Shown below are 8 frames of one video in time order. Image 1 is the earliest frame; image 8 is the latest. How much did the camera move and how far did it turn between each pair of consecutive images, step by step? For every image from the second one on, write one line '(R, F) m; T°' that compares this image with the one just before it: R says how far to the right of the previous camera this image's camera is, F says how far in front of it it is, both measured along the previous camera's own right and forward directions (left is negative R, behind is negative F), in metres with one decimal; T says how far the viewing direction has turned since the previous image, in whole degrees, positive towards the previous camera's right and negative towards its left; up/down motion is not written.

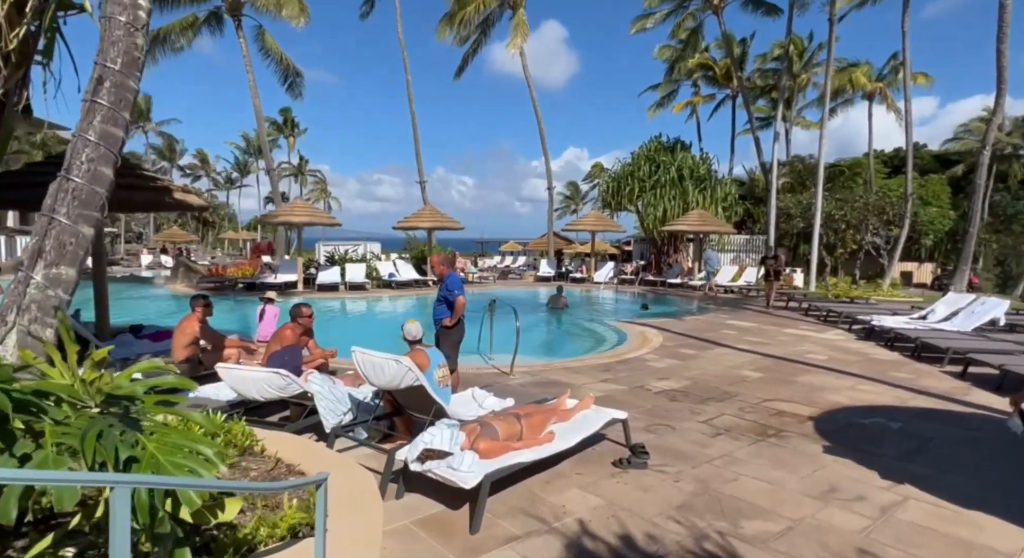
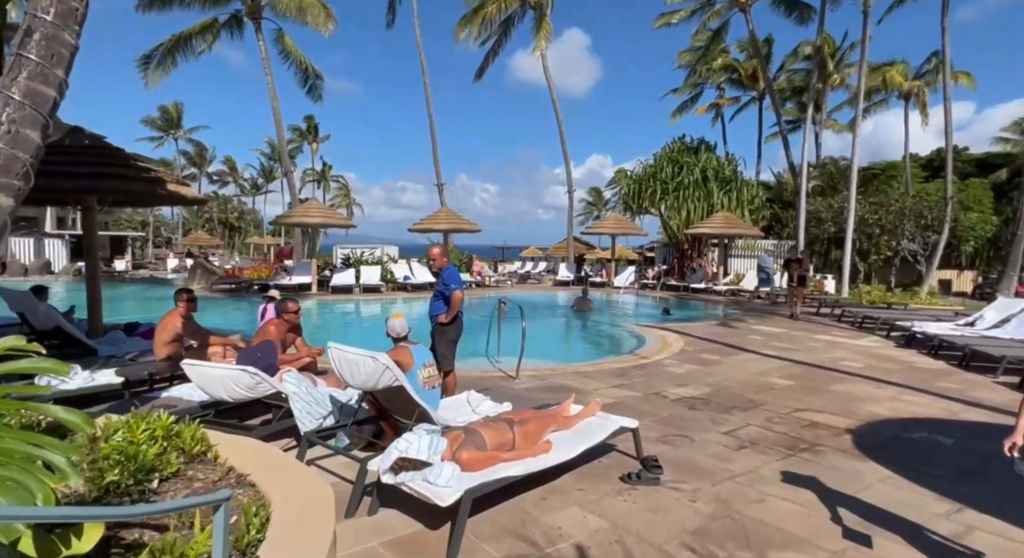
(+0.2, +0.4) m; -2°
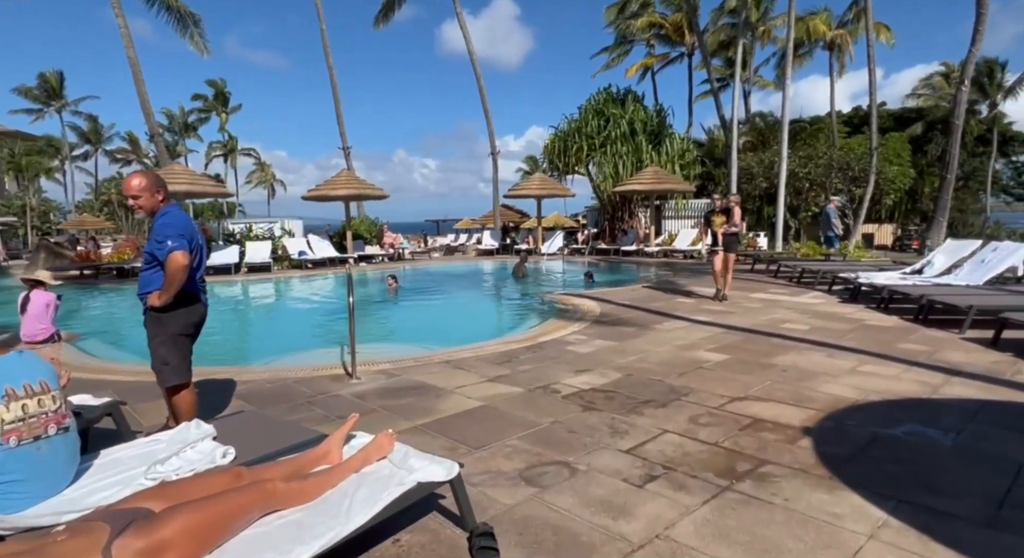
(+0.9, +1.7) m; +5°
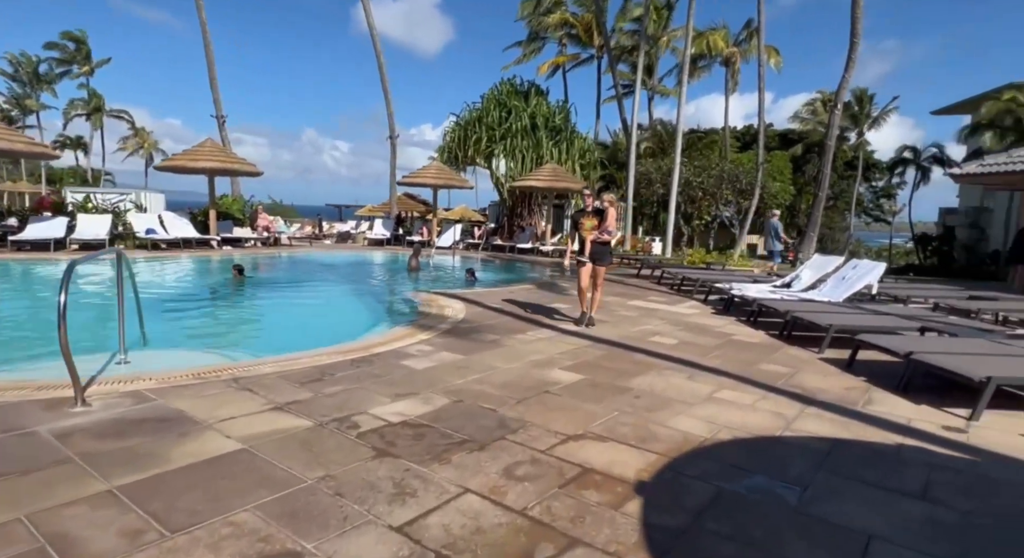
(+0.6, +0.8) m; +9°
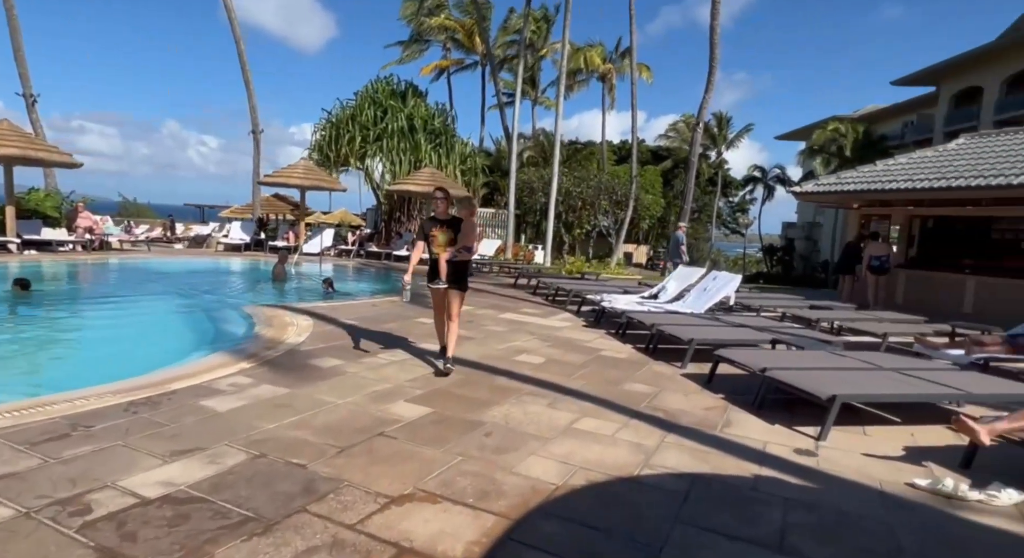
(+0.3, +0.6) m; +11°
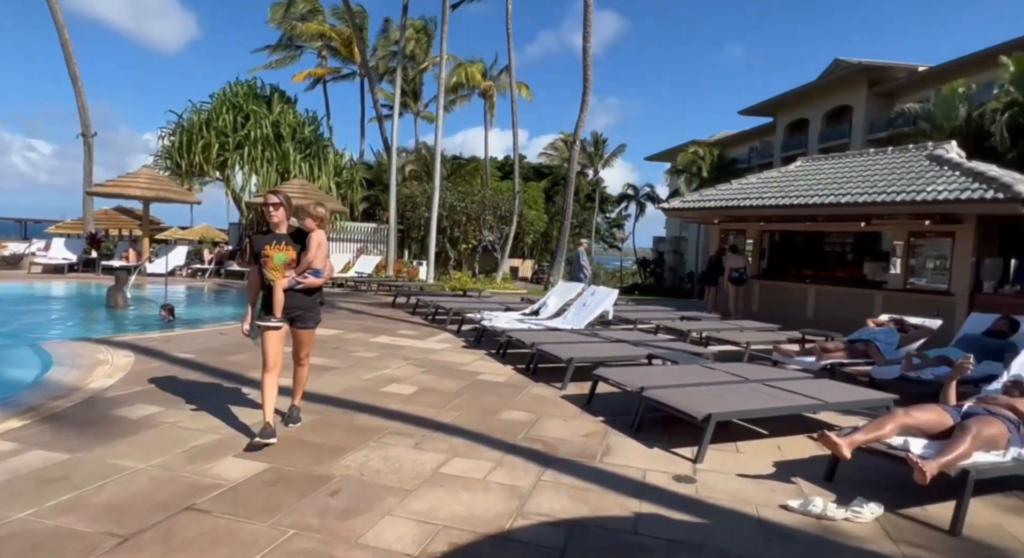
(+0.2, +0.5) m; +11°
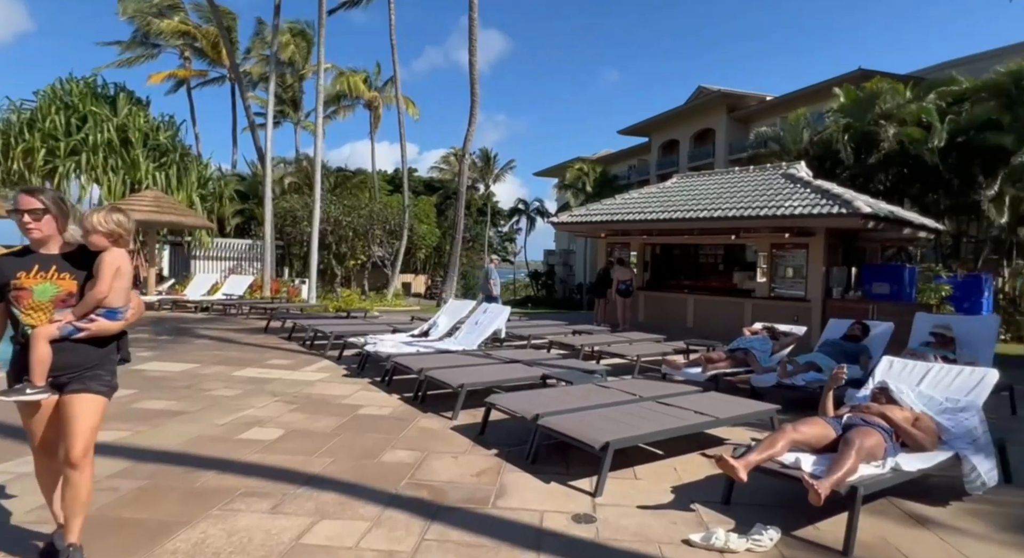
(+0.1, +0.5) m; +10°
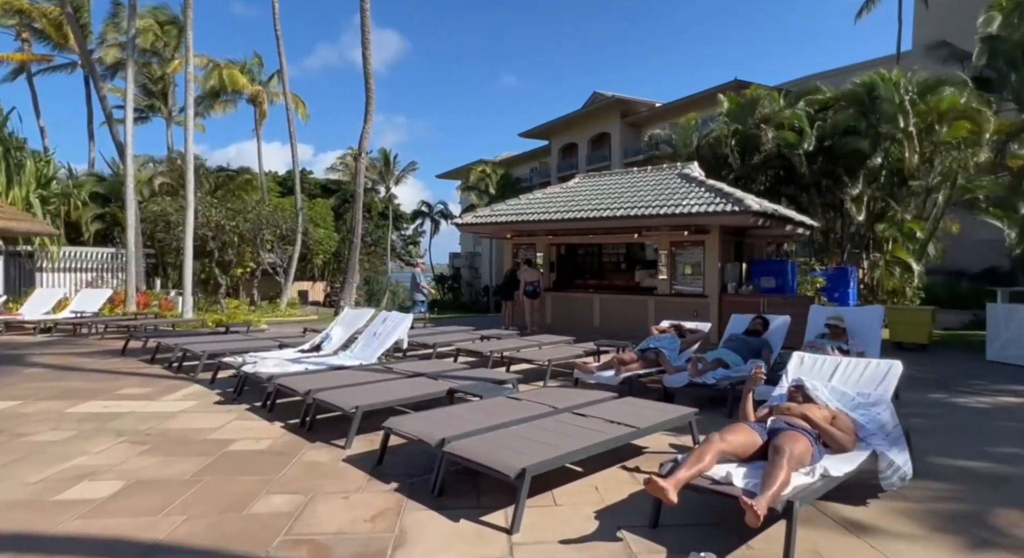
(+0.1, +0.7) m; +9°
